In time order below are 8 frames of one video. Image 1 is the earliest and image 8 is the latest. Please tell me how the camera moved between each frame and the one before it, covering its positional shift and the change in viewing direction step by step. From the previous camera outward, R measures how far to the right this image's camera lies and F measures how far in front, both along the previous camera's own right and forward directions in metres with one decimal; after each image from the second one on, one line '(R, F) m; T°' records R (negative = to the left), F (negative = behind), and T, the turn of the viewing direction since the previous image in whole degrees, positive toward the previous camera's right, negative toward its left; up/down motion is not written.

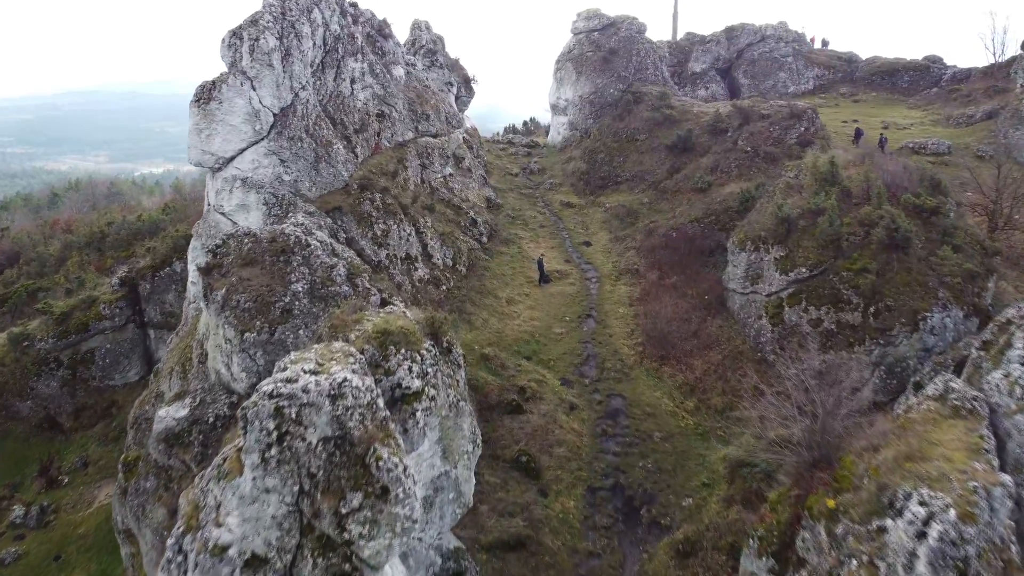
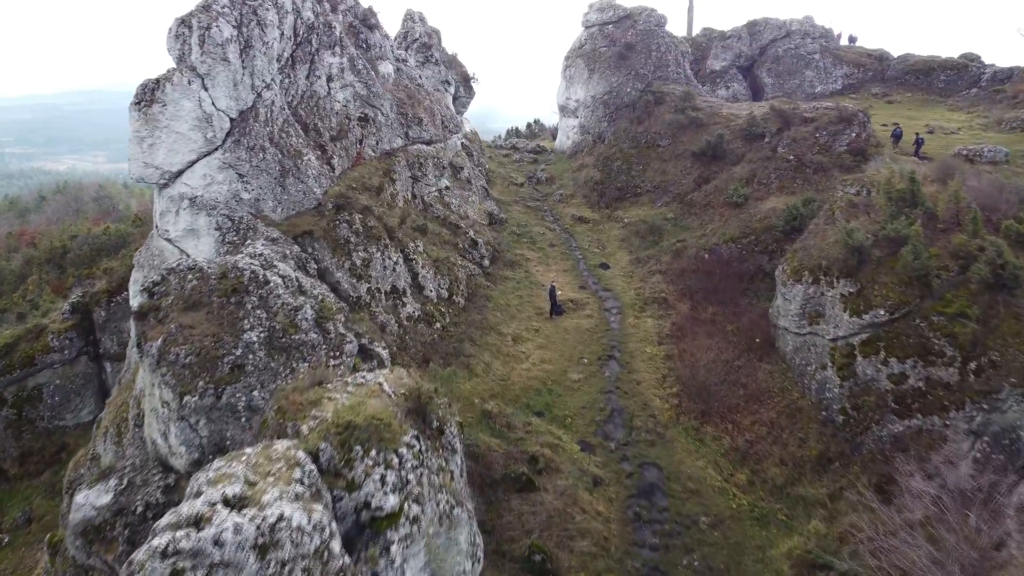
(-0.2, +4.8) m; 0°
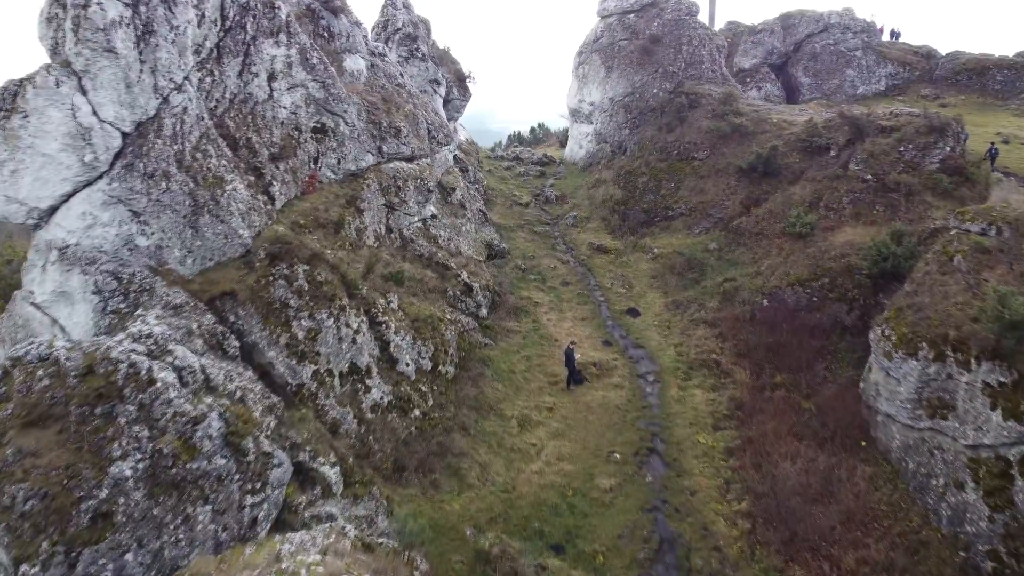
(-0.1, +6.5) m; 0°
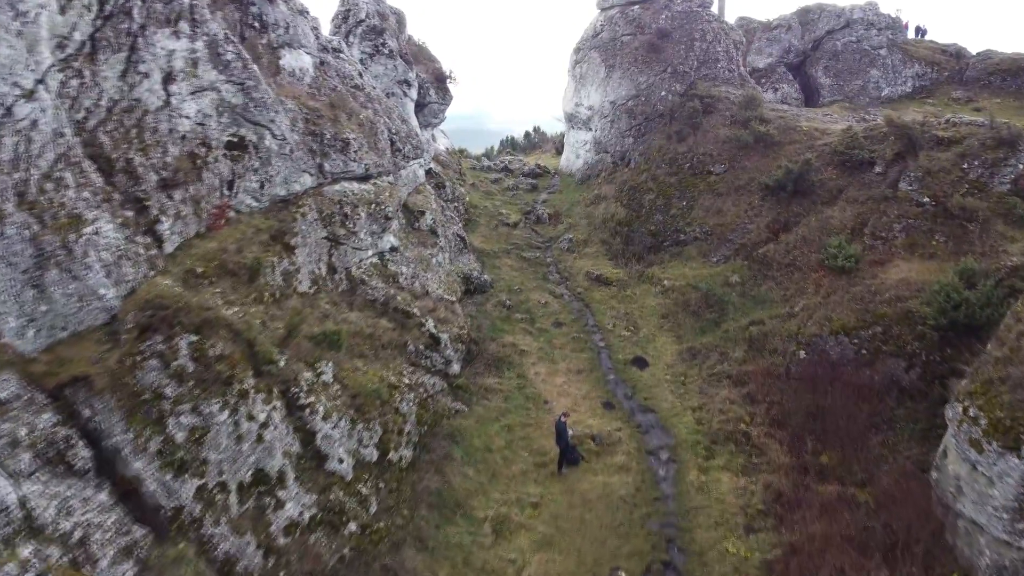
(+0.6, +4.3) m; 0°
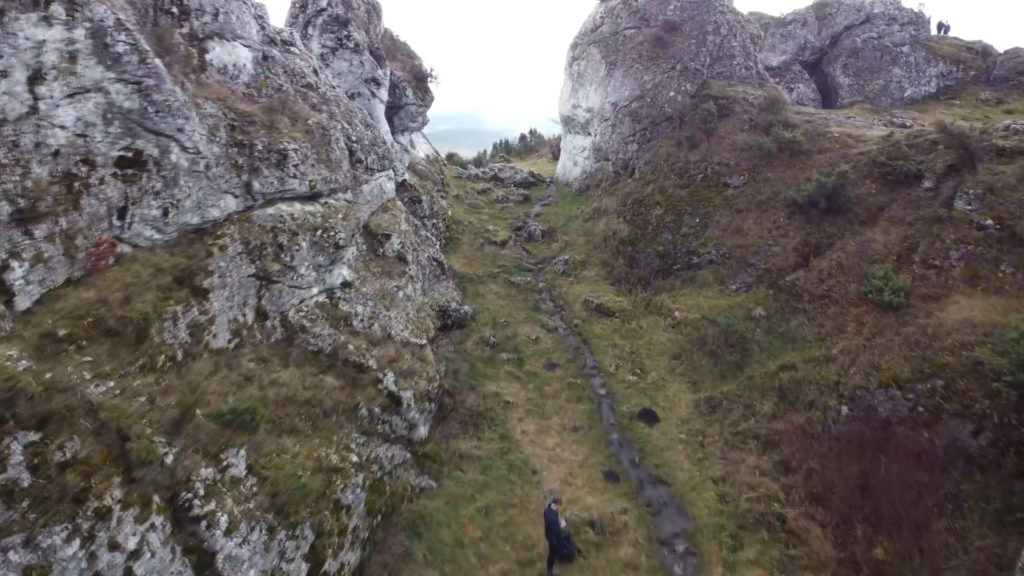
(+0.4, +3.3) m; 0°
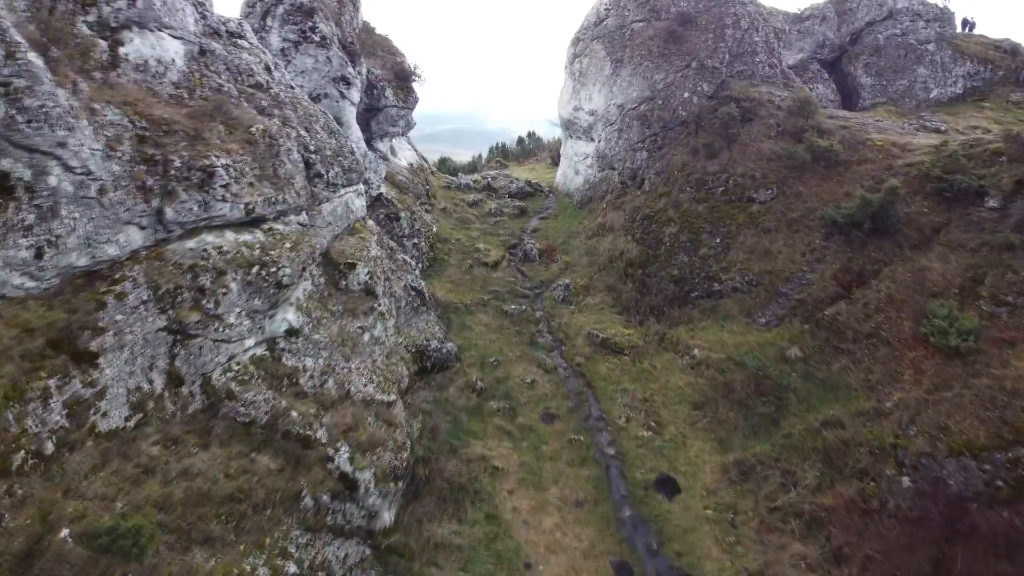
(+0.2, +2.8) m; 0°
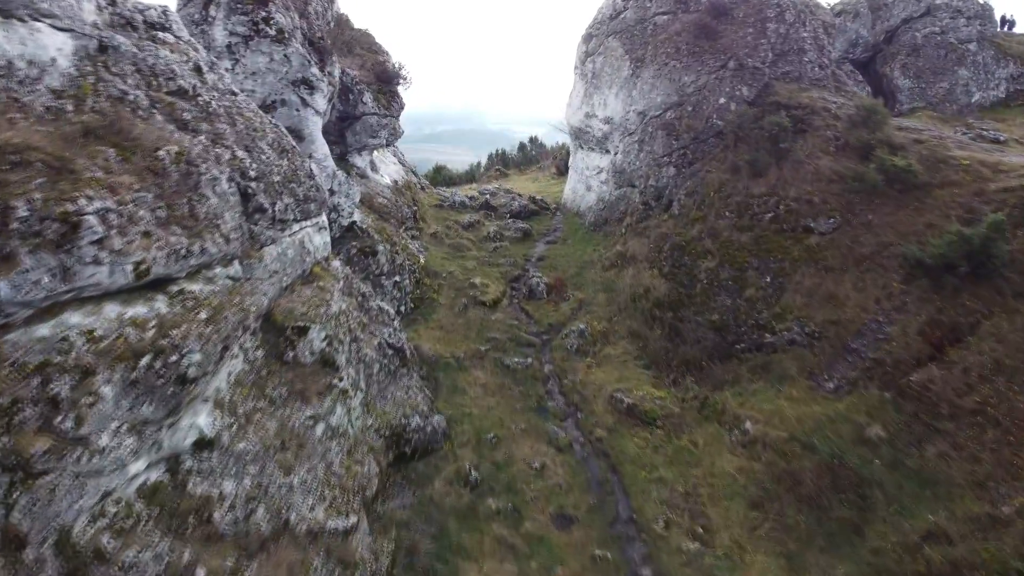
(-0.1, +3.4) m; 0°
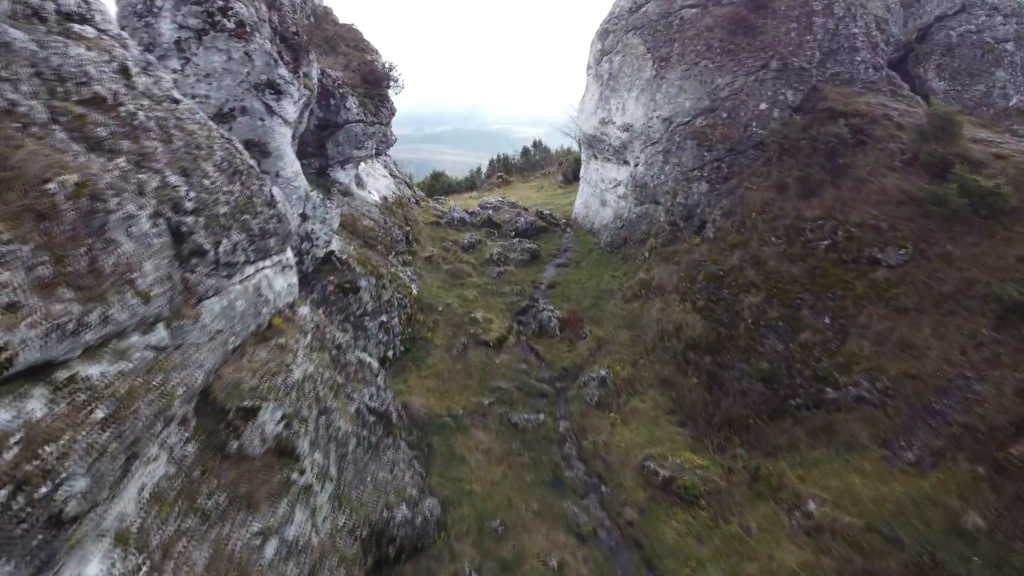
(-0.2, +2.4) m; 0°
